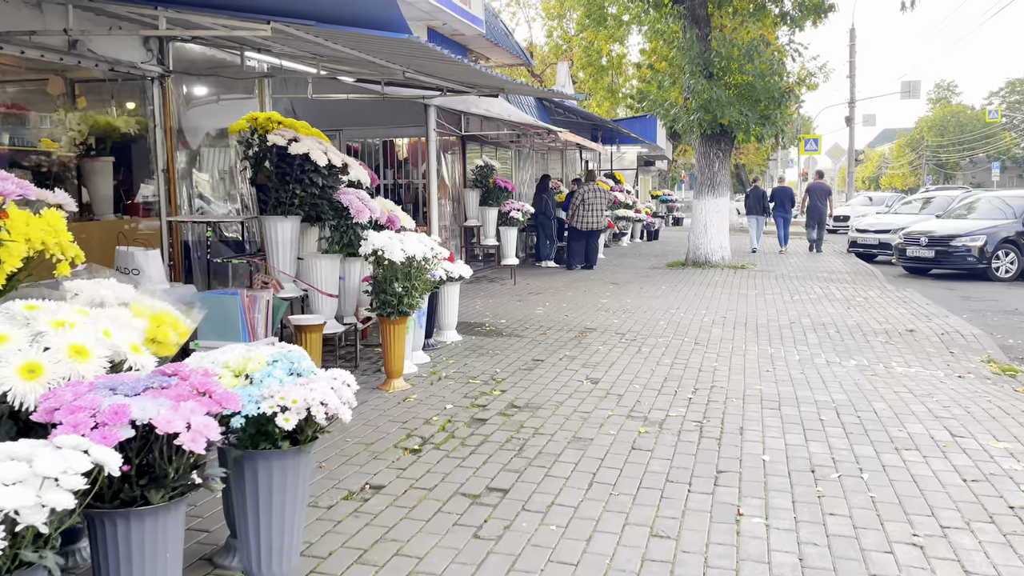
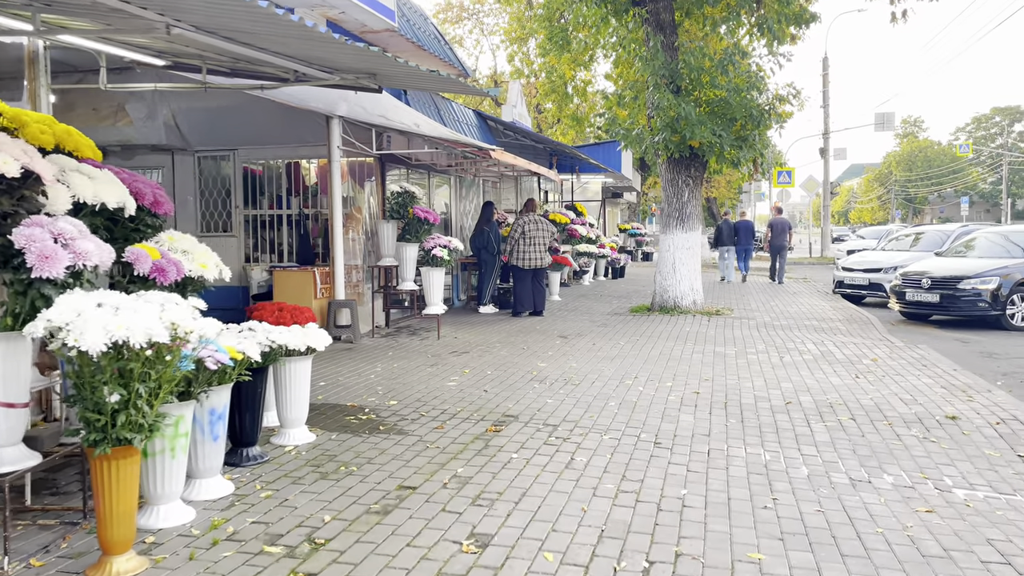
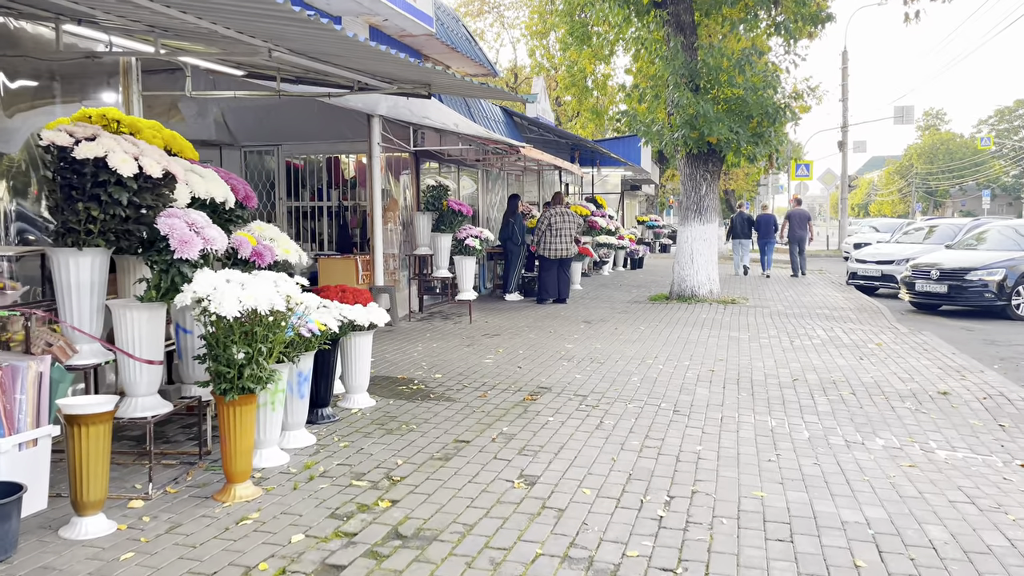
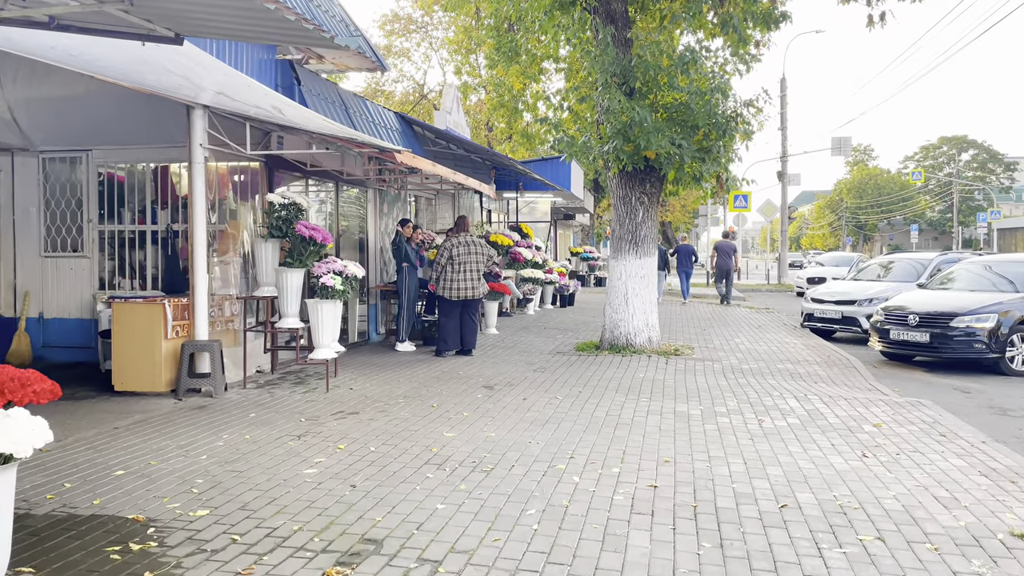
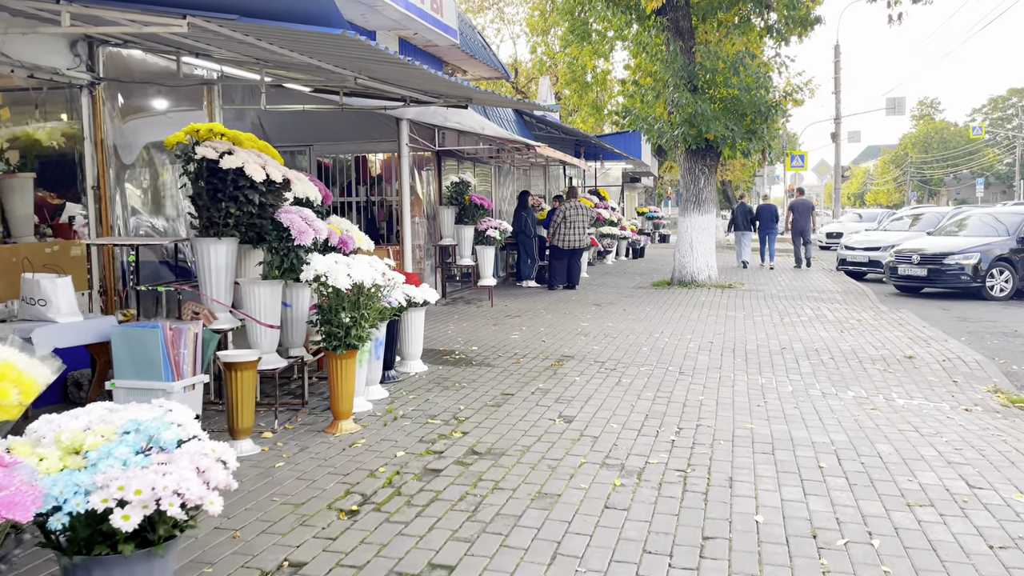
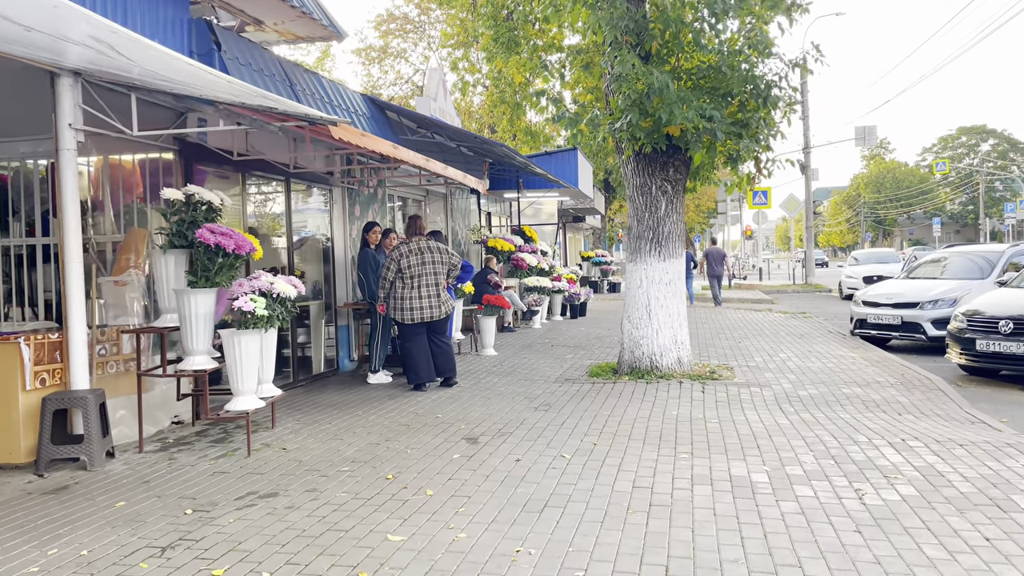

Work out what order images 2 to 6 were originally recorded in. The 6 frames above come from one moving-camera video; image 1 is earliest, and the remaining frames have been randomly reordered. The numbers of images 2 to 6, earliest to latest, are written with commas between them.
5, 3, 2, 4, 6
